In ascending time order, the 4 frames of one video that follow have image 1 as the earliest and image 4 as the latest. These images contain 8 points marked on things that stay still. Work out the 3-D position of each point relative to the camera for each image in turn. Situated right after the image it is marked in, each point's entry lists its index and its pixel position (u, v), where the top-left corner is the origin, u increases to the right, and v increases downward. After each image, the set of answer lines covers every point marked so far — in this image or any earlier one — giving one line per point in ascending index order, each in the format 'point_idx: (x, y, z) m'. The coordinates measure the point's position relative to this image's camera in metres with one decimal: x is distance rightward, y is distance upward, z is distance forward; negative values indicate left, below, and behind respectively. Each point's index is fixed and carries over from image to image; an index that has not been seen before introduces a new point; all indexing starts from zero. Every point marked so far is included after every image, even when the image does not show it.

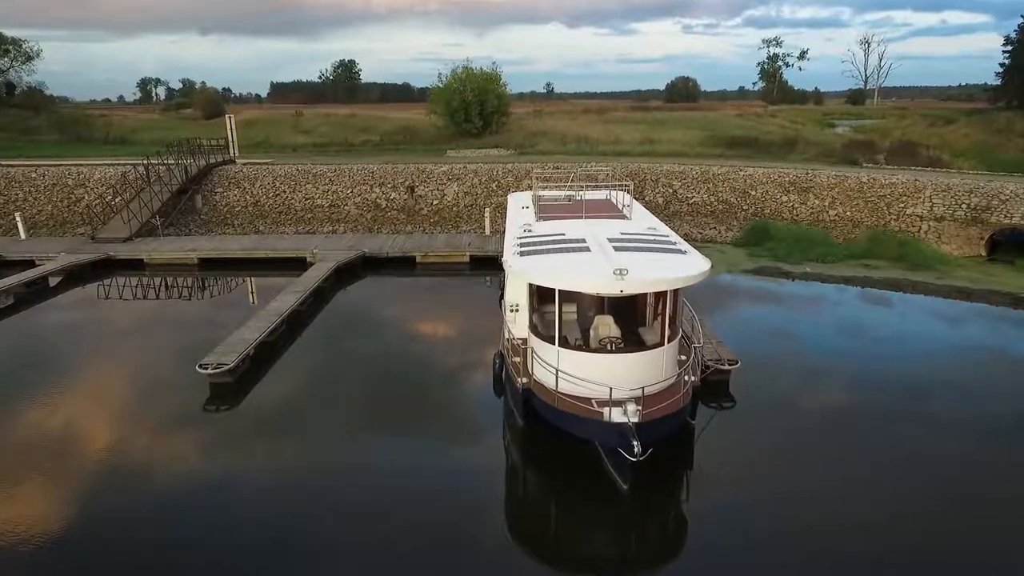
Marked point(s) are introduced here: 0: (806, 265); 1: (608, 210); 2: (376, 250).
0: (+9.0, +0.7, +19.2) m
1: (+2.1, +1.8, +13.8) m
2: (-4.2, +1.2, +19.4) m
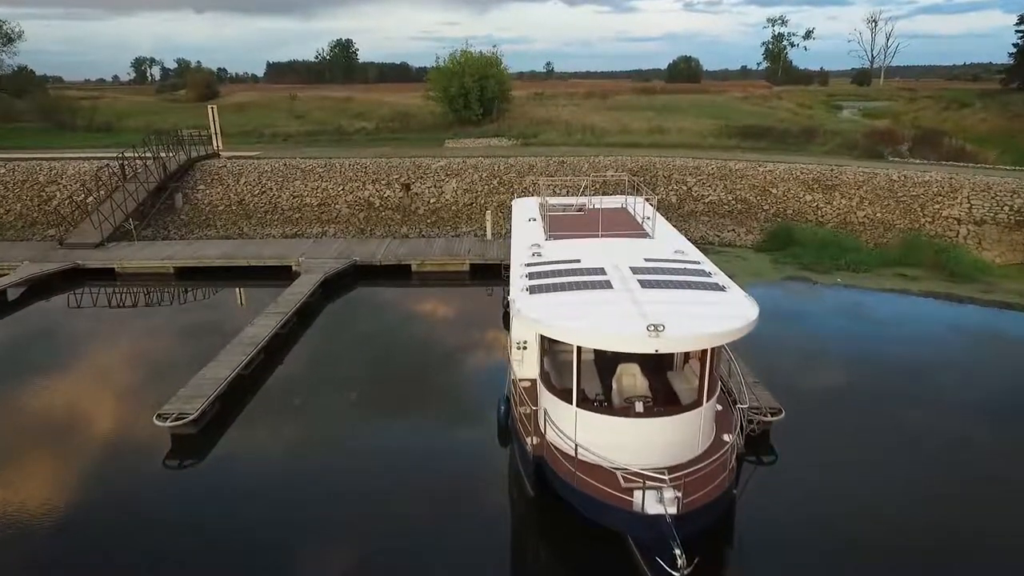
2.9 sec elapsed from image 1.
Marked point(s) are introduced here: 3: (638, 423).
0: (+9.1, +0.4, +17.7) m
1: (+2.2, +1.3, +12.2) m
2: (-4.1, +0.8, +17.9) m
3: (+1.5, -1.6, +7.6) m
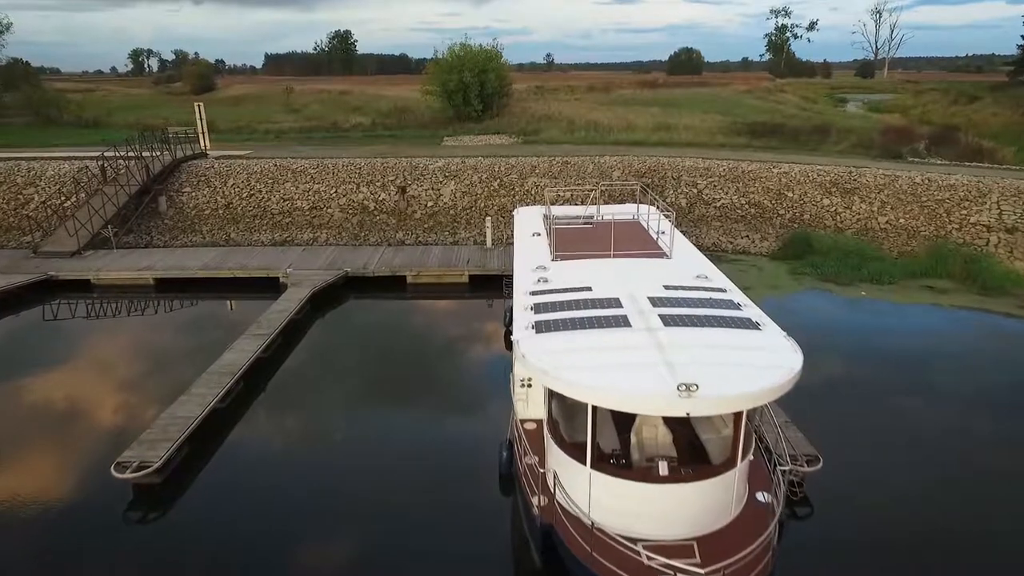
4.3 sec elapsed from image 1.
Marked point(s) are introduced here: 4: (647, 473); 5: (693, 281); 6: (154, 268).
0: (+9.1, 0.0, +16.6) m
1: (+2.3, +0.9, +11.1) m
2: (-4.0, +0.5, +16.8) m
3: (+1.6, -2.1, +6.6) m
4: (+1.4, -2.0, +6.7) m
5: (+2.6, +0.1, +9.0) m
6: (-9.6, +0.5, +17.0) m
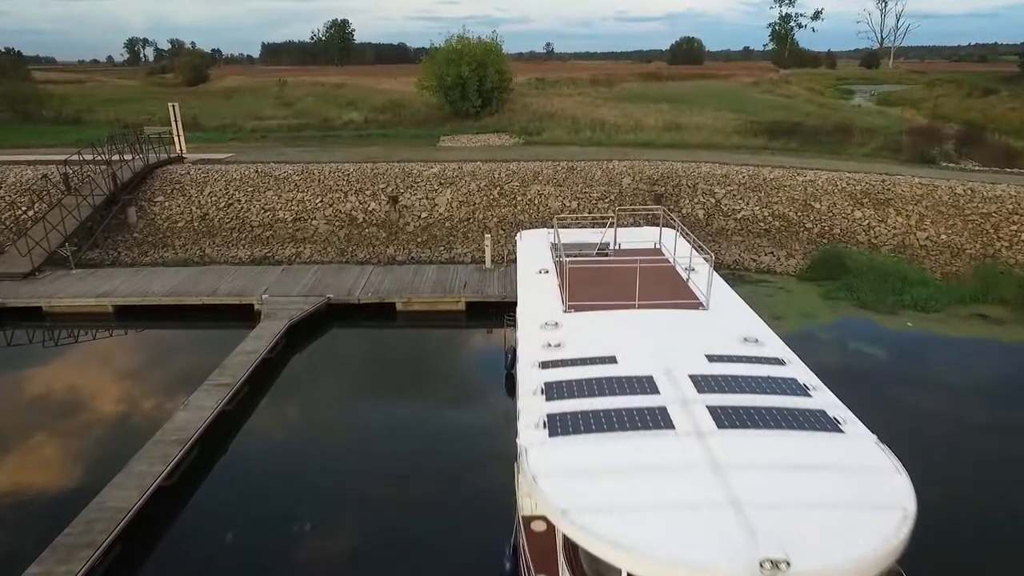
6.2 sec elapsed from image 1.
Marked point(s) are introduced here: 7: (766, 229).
0: (+9.2, -0.6, +14.9) m
1: (+2.3, +0.1, +9.3) m
2: (-4.0, -0.1, +15.0) m
3: (+1.6, -2.9, +4.9) m
4: (+1.5, -2.8, +5.0) m
5: (+2.6, -0.7, +7.2) m
6: (-9.6, -0.1, +15.2) m
7: (+7.4, +1.7, +18.5) m
